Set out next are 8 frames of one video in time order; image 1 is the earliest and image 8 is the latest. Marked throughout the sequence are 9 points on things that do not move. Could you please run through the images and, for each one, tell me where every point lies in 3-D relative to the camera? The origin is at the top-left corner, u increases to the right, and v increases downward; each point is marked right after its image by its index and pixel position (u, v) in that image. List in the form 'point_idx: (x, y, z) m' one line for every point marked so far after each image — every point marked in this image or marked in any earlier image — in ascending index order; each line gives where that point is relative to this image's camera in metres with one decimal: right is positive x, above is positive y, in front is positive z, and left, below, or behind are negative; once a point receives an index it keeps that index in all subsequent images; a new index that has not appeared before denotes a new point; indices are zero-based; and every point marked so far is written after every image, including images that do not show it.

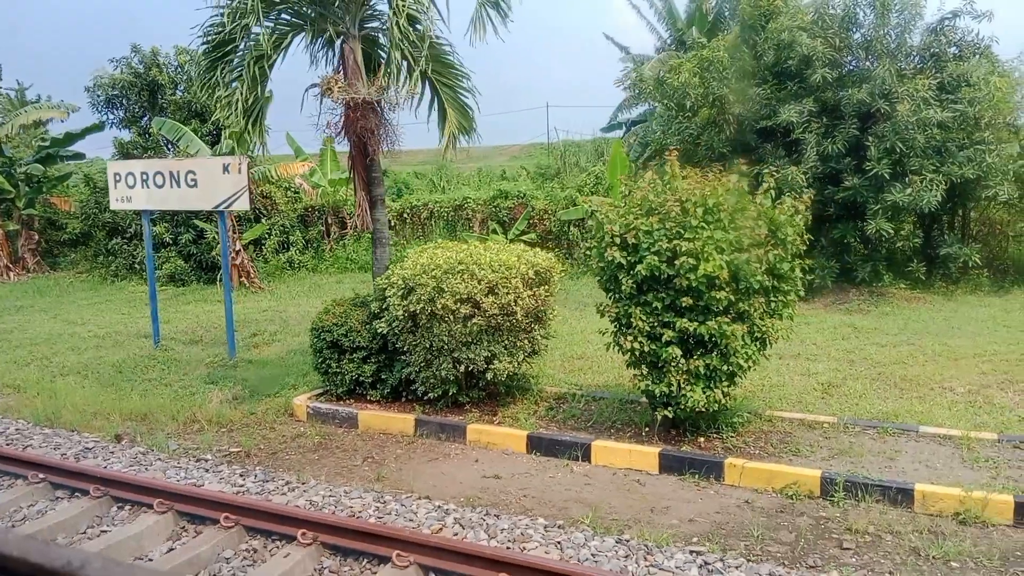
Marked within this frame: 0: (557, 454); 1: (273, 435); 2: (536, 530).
0: (+0.3, -1.1, +5.5) m
1: (-1.8, -1.1, +6.2) m
2: (+0.1, -1.2, +4.1) m
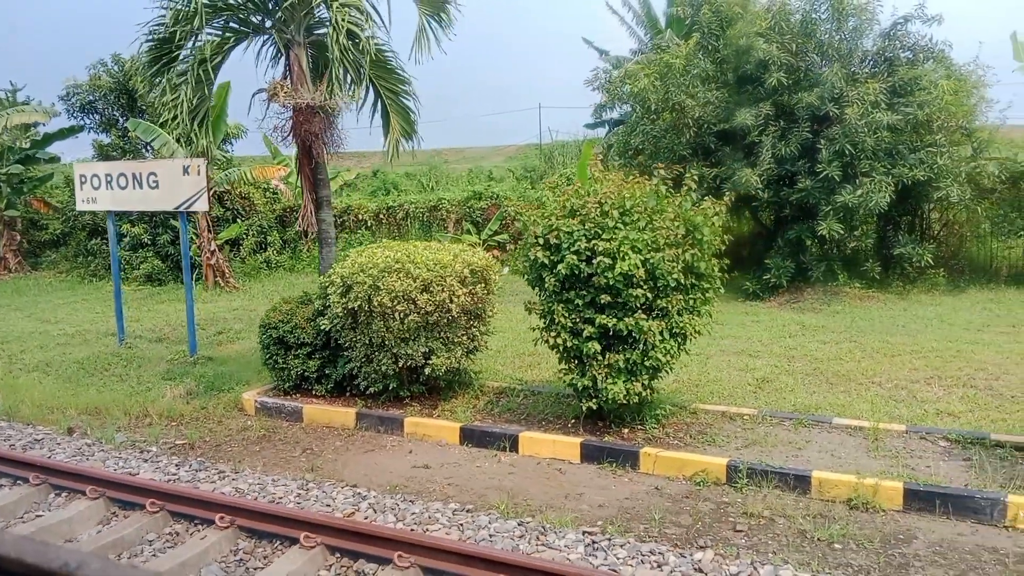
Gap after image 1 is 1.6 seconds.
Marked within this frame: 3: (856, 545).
0: (-0.2, -1.1, +5.7) m
1: (-2.3, -1.1, +6.4) m
2: (-0.4, -1.2, +4.3) m
3: (+1.8, -1.3, +4.2) m
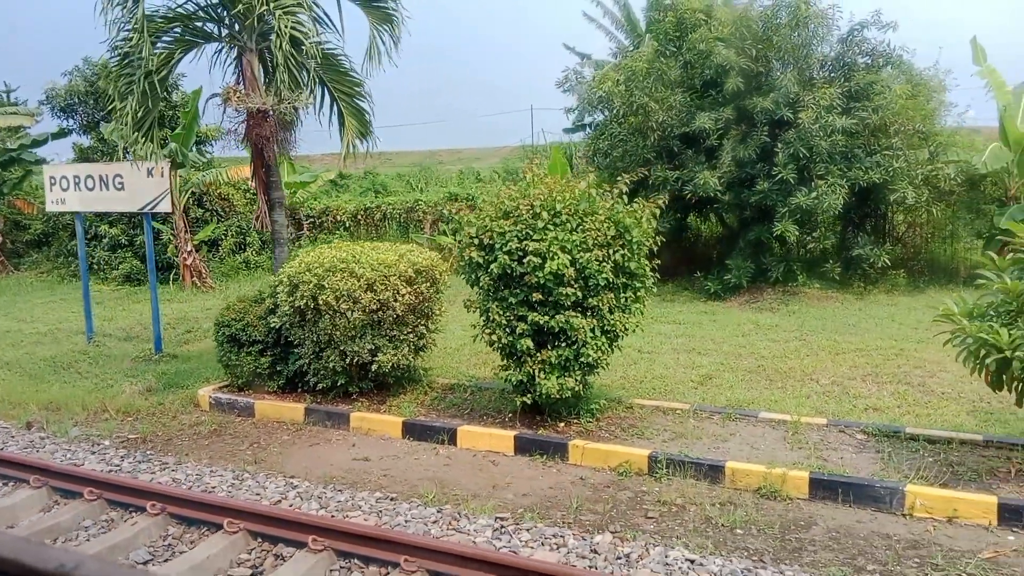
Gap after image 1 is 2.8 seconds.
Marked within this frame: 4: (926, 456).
0: (-0.6, -1.1, +5.9) m
1: (-2.8, -1.1, +6.6) m
2: (-0.8, -1.2, +4.5) m
3: (+1.3, -1.3, +4.4) m
4: (+2.6, -1.1, +5.1) m
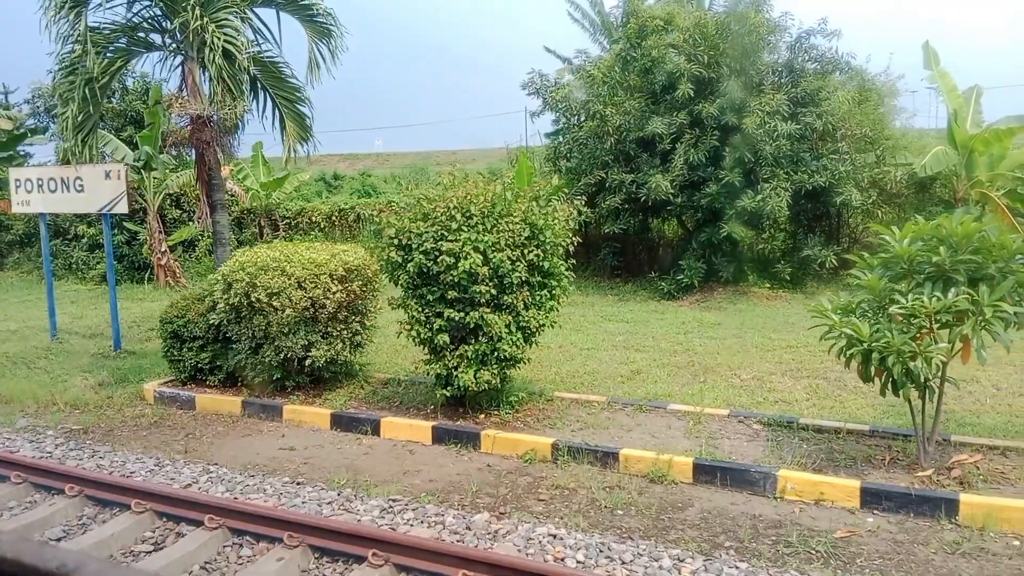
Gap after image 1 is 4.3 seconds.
0: (-1.2, -1.1, +6.2) m
1: (-3.4, -1.1, +6.9) m
2: (-1.4, -1.2, +4.8) m
3: (+0.7, -1.3, +4.7) m
4: (+2.0, -1.1, +5.4) m
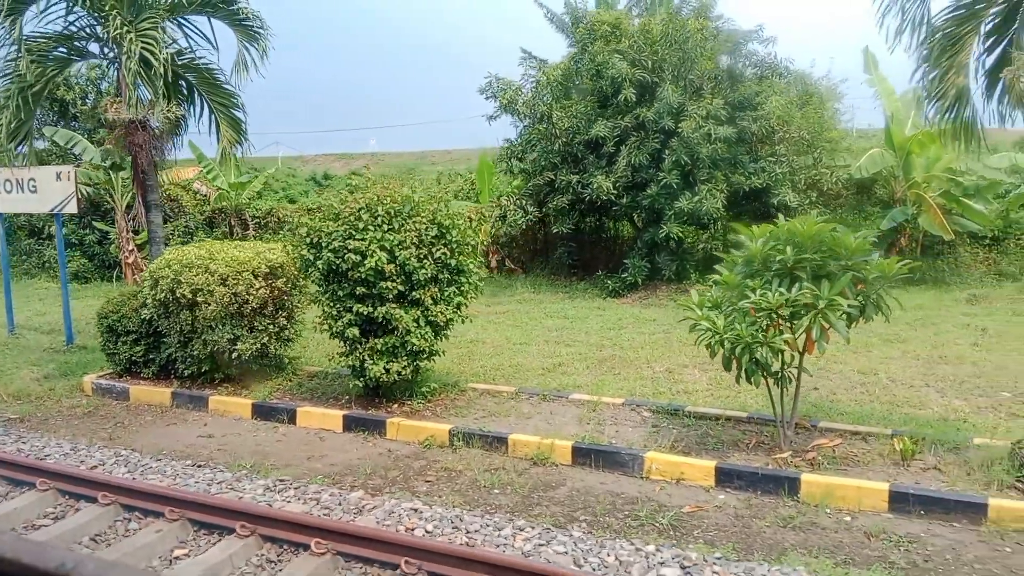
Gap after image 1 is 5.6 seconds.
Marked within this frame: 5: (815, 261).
0: (-2.0, -1.1, +6.6) m
1: (-4.1, -1.1, +7.2) m
2: (-2.2, -1.2, +5.2) m
3: (0.0, -1.3, +5.0) m
4: (+1.3, -1.0, +5.8) m
5: (+1.9, +0.2, +4.9) m
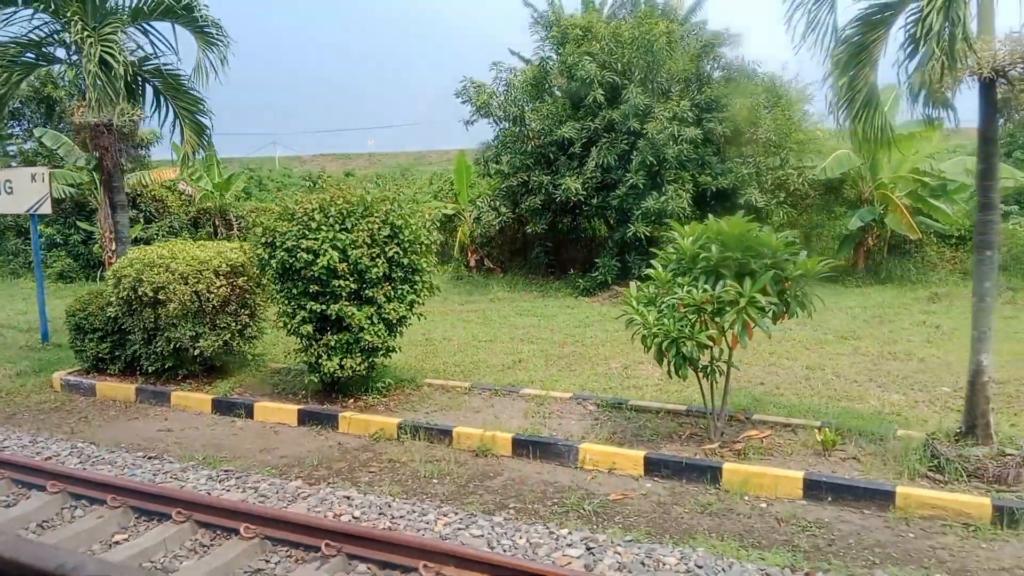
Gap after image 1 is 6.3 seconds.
0: (-2.4, -1.1, +6.8) m
1: (-4.6, -1.0, +7.4) m
2: (-2.6, -1.2, +5.4) m
3: (-0.4, -1.3, +5.2) m
4: (+0.9, -1.0, +6.0) m
5: (+1.4, +0.2, +5.1) m
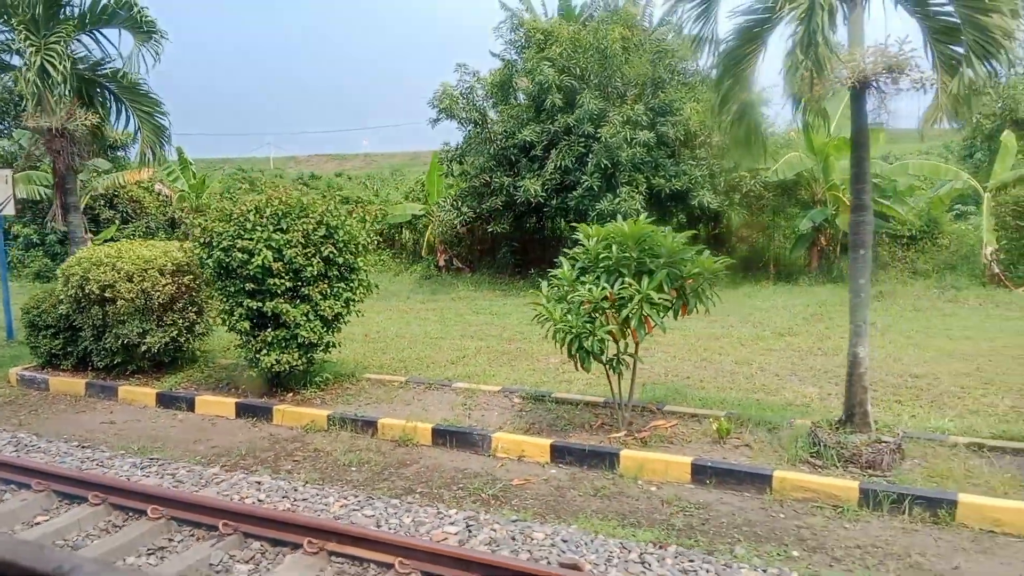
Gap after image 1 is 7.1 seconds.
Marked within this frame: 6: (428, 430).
0: (-3.0, -1.0, +7.1) m
1: (-5.2, -1.0, +7.7) m
2: (-3.2, -1.1, +5.7) m
3: (-1.0, -1.2, +5.5) m
4: (+0.3, -1.0, +6.2) m
5: (+0.9, +0.2, +5.4) m
6: (-0.6, -1.0, +5.9) m
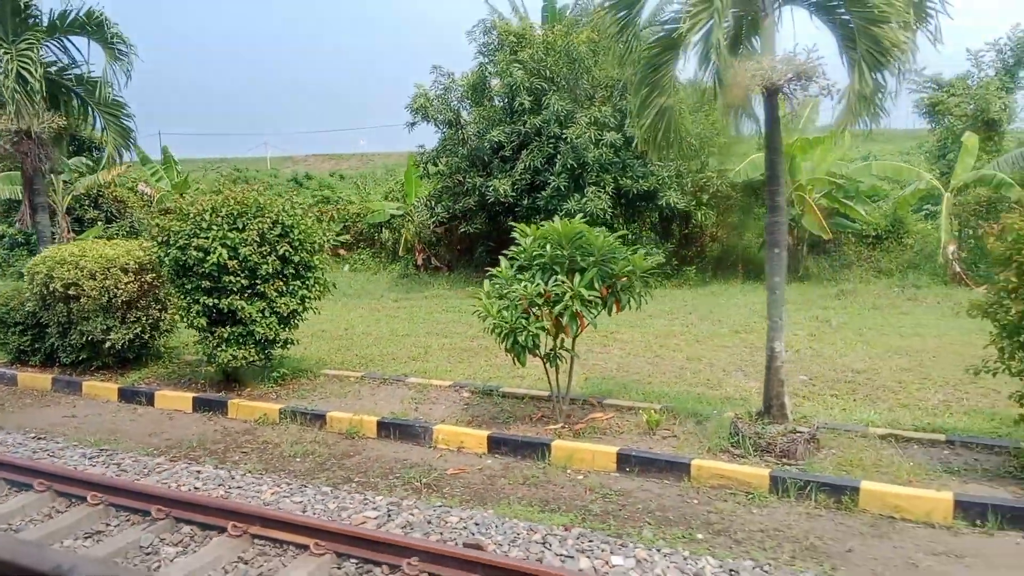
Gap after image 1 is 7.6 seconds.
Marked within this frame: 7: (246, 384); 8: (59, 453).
0: (-3.4, -1.0, +7.3) m
1: (-5.6, -1.0, +7.9) m
2: (-3.6, -1.1, +5.9) m
3: (-1.5, -1.2, +5.7) m
4: (-0.2, -1.0, +6.5) m
5: (+0.4, +0.2, +5.6) m
6: (-1.1, -1.0, +6.1) m
7: (-2.5, -0.9, +7.4) m
8: (-3.1, -1.1, +5.5) m
